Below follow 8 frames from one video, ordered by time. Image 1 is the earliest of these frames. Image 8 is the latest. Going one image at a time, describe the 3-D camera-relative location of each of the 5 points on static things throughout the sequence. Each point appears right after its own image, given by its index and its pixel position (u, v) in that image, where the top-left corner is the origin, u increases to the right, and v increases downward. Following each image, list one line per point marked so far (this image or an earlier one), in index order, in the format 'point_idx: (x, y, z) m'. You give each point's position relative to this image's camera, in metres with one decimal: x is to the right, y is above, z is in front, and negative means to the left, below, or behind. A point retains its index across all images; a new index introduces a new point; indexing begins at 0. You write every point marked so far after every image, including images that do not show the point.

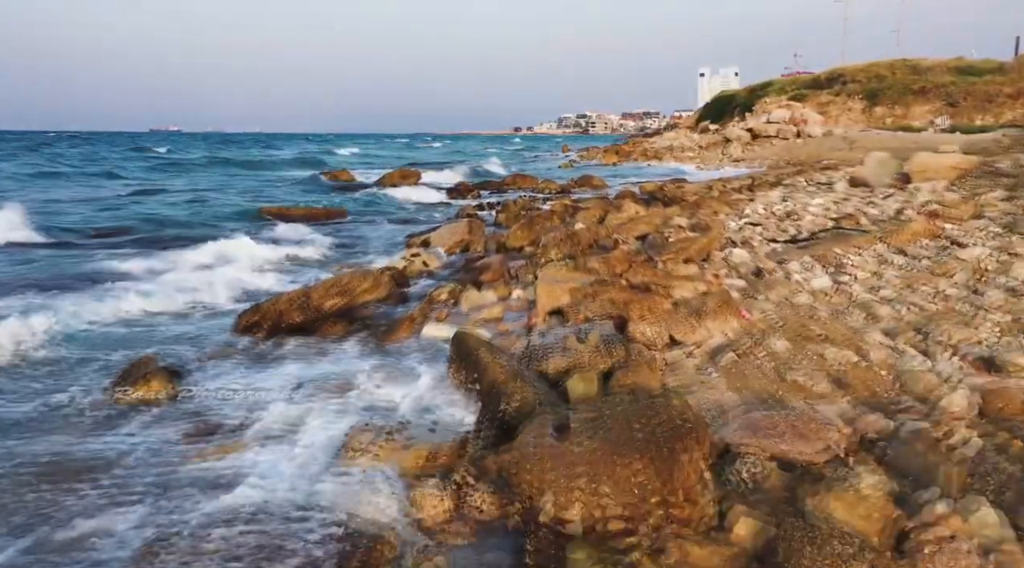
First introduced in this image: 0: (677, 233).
0: (+3.0, +0.8, +14.5) m
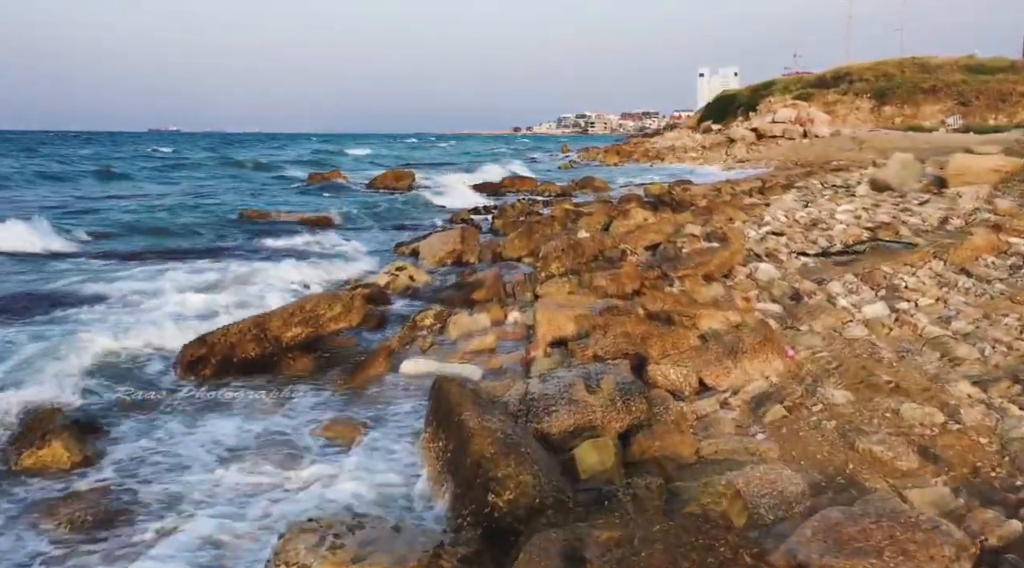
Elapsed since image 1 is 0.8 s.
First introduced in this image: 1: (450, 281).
0: (+3.0, +0.6, +13.1) m
1: (-0.9, 0.0, +11.7) m
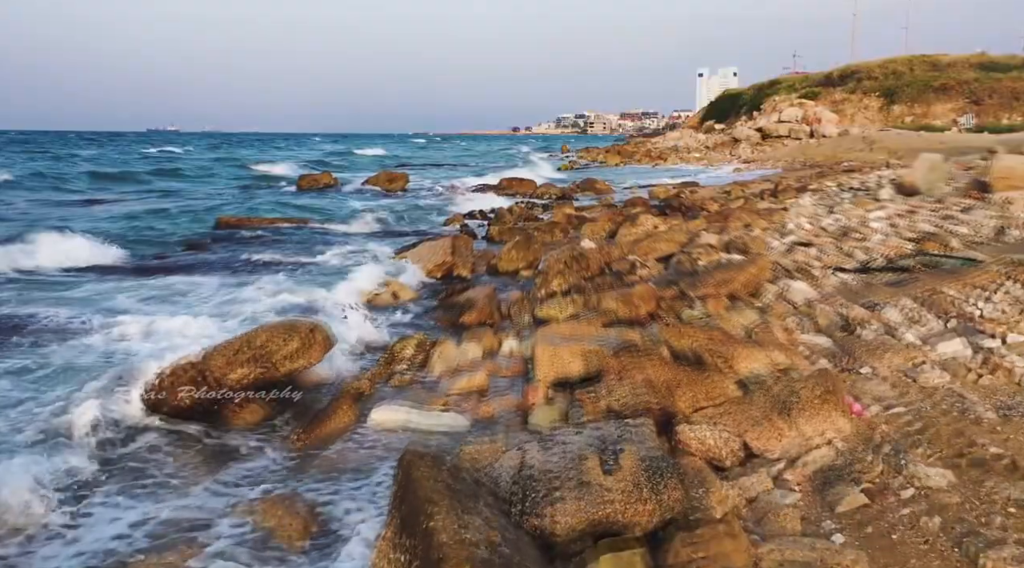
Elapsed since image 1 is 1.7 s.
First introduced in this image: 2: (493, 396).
0: (+2.9, +0.3, +11.7) m
1: (-0.9, -0.2, +10.3) m
2: (-0.2, -0.9, +6.6) m
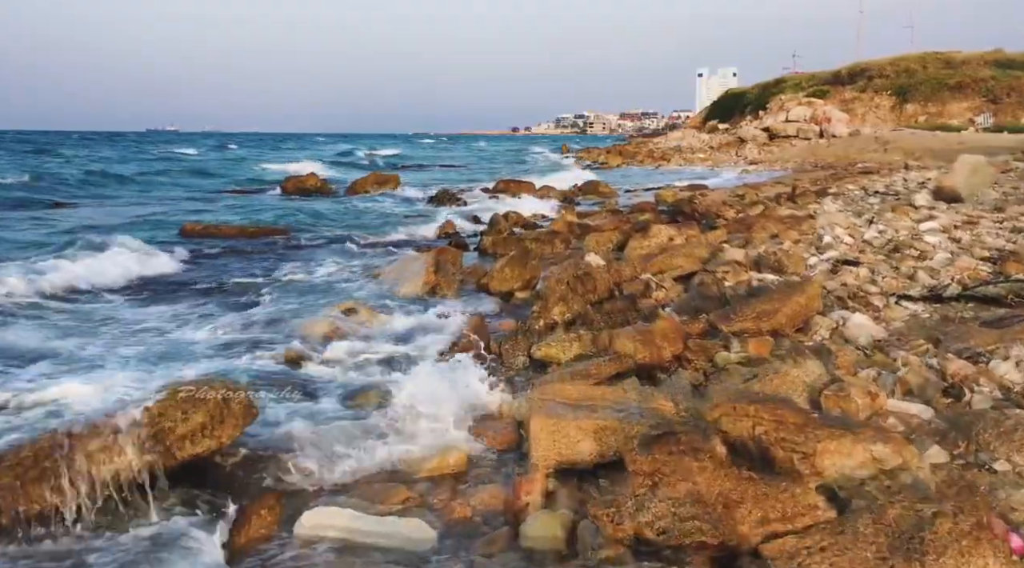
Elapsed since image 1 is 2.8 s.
0: (+2.8, 0.0, +10.0) m
1: (-1.0, -0.5, +8.5) m
2: (-0.2, -1.2, +4.9) m
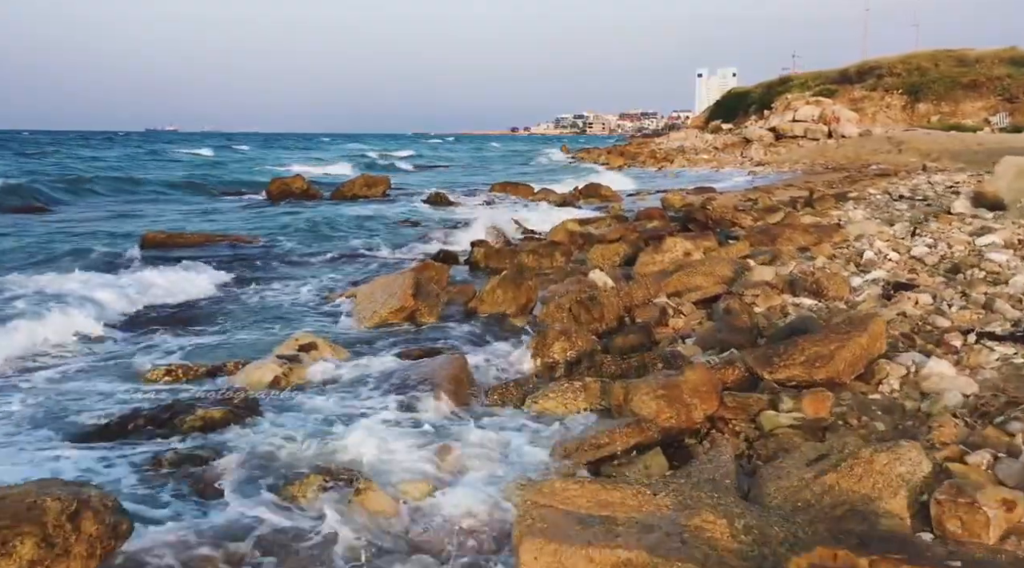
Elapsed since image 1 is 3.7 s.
0: (+2.7, -0.2, +8.4) m
1: (-1.1, -0.8, +7.0) m
2: (-0.3, -1.5, +3.3) m
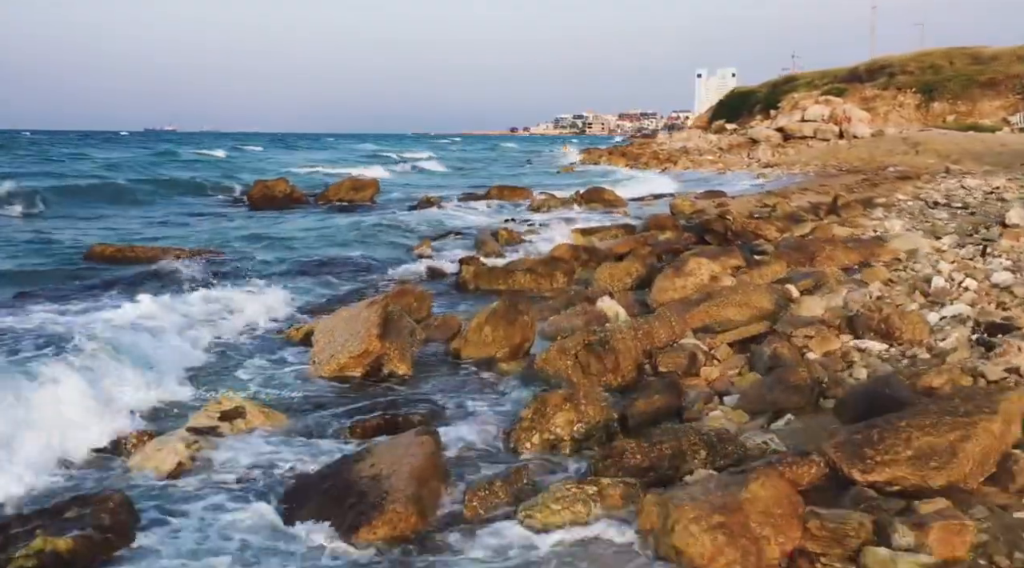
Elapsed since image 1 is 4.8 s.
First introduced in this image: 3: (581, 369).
0: (+2.7, -0.6, +6.7) m
1: (-1.2, -1.1, +5.2) m
2: (-0.4, -1.9, +1.6) m
3: (+0.6, -0.7, +6.7) m
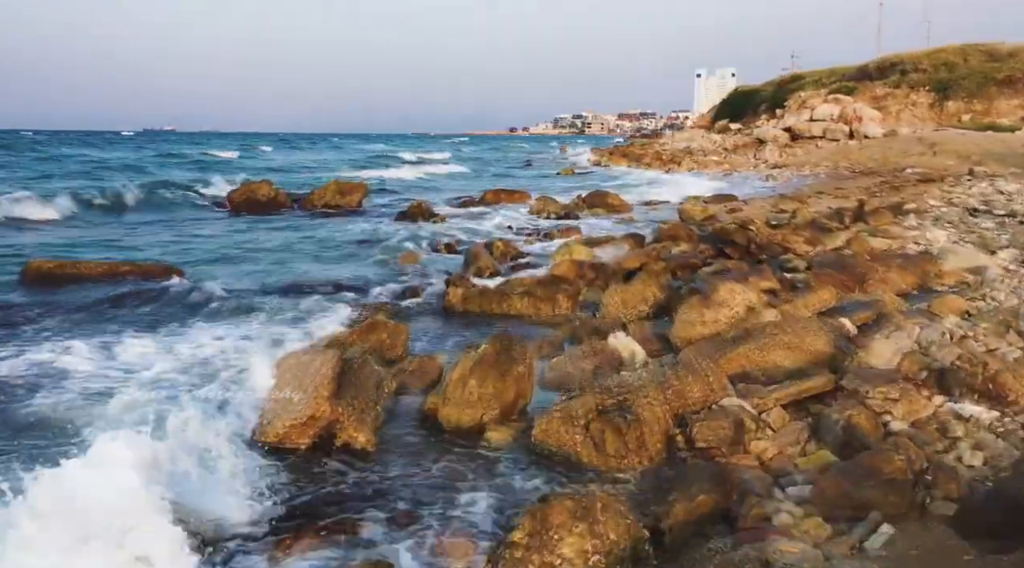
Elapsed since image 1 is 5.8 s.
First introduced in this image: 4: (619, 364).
0: (+2.6, -0.9, +5.0) m
1: (-1.2, -1.4, +3.6) m
2: (-0.4, -2.2, -0.1) m
3: (+0.5, -1.0, +5.1) m
4: (+0.9, -0.7, +7.0) m
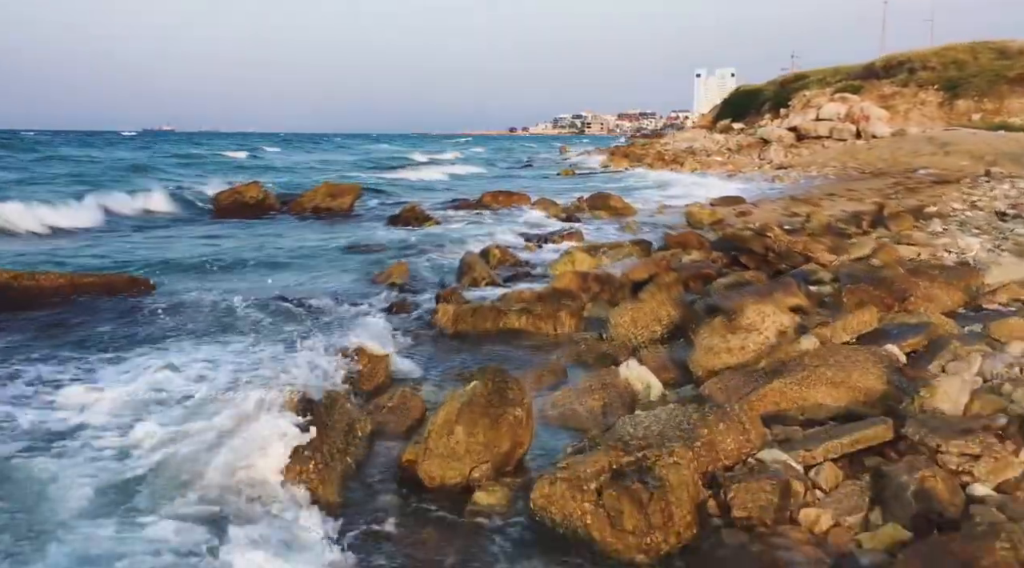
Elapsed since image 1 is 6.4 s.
0: (+2.6, -1.1, +4.0) m
1: (-1.3, -1.6, +2.6) m
2: (-0.5, -2.3, -1.1) m
3: (+0.5, -1.2, +4.1) m
4: (+0.9, -0.9, +6.0) m
